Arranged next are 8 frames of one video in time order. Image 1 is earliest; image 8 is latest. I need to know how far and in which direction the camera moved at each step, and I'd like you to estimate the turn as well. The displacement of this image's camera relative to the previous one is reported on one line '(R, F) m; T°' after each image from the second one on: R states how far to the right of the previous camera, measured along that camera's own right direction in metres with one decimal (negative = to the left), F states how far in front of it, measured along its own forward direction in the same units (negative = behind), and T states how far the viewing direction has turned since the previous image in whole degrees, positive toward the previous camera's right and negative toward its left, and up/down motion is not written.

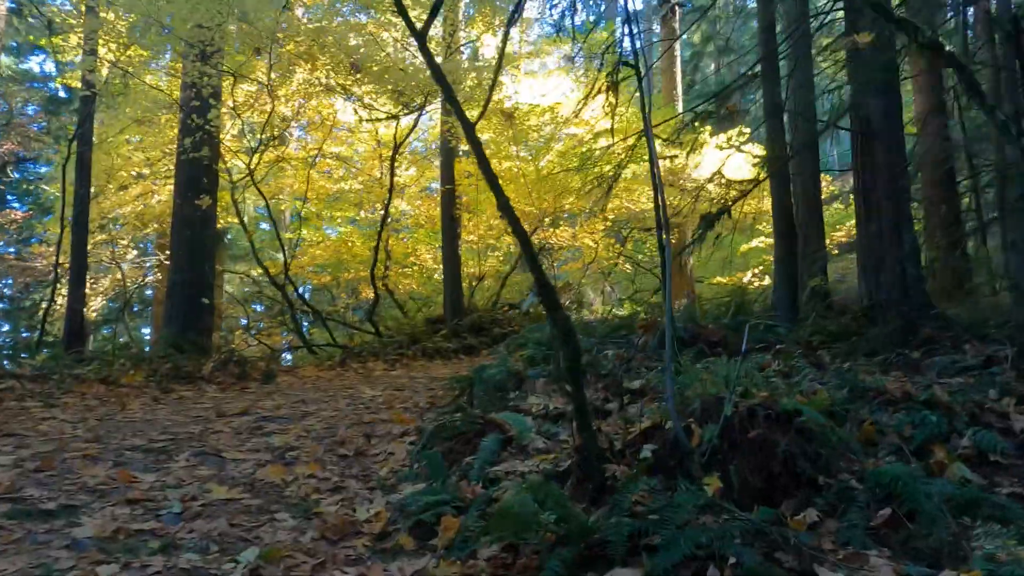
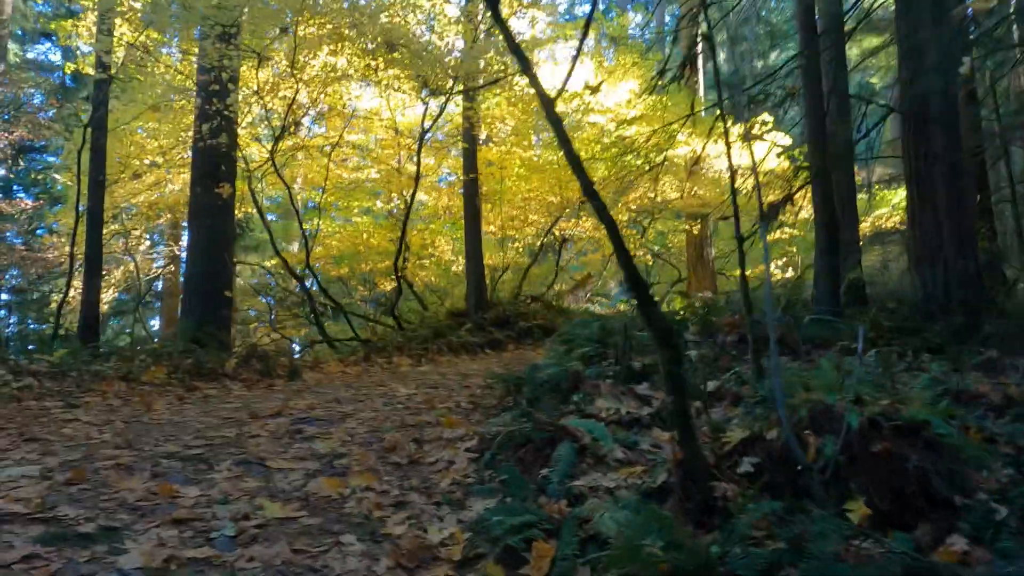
(-0.4, +0.4) m; 0°
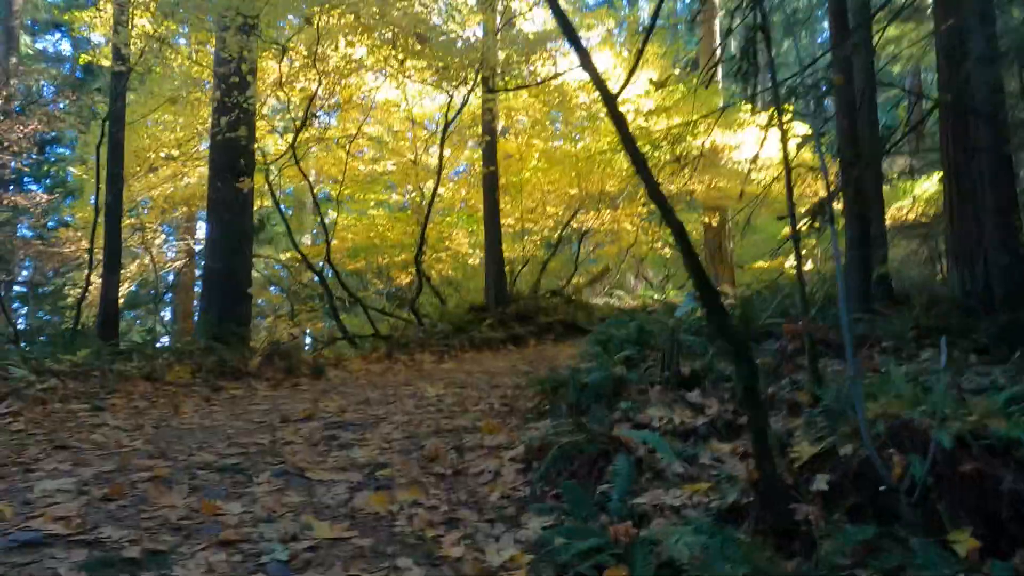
(-0.2, +0.2) m; -1°
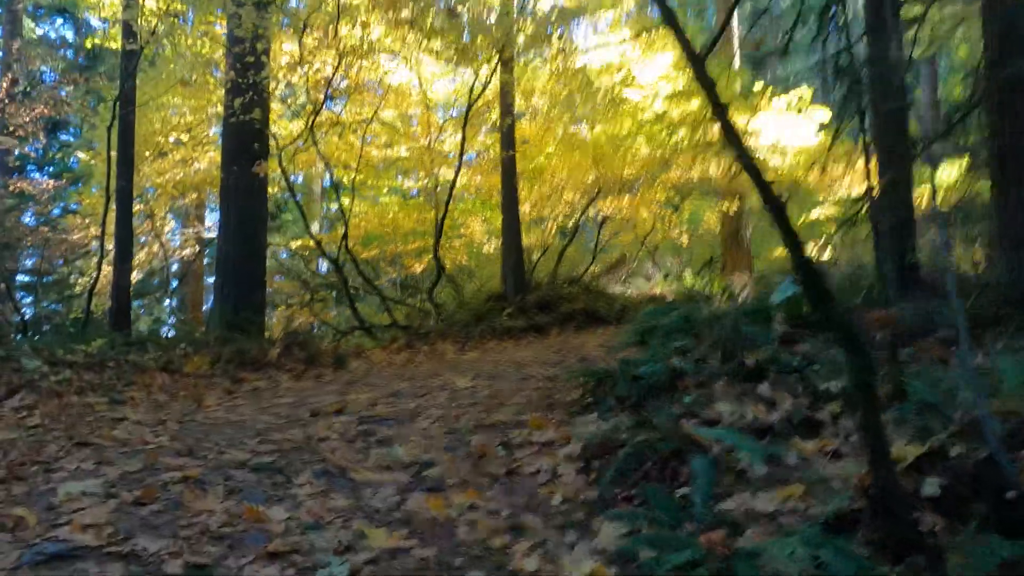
(-0.3, +0.3) m; 0°
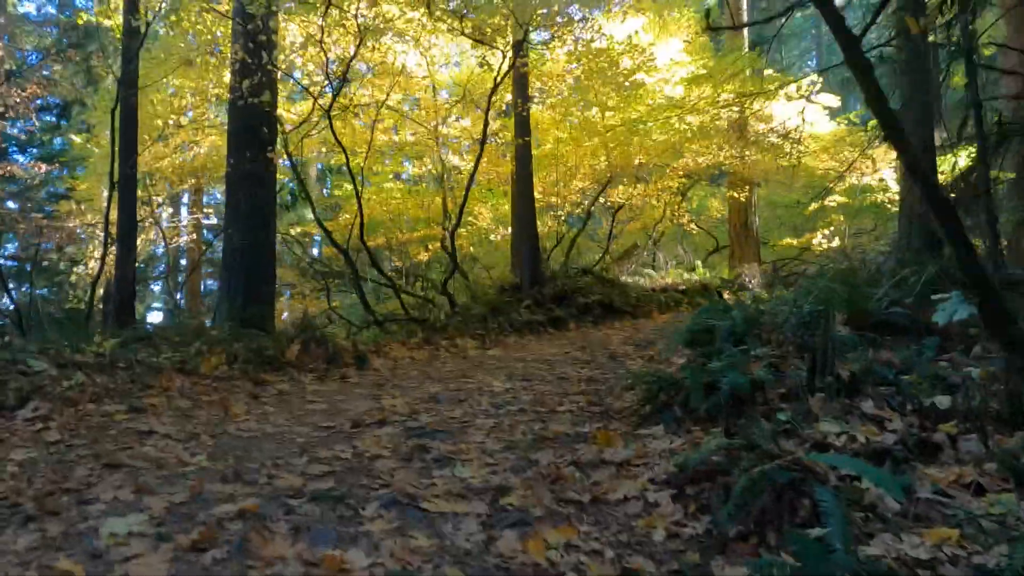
(-0.4, +0.4) m; +1°
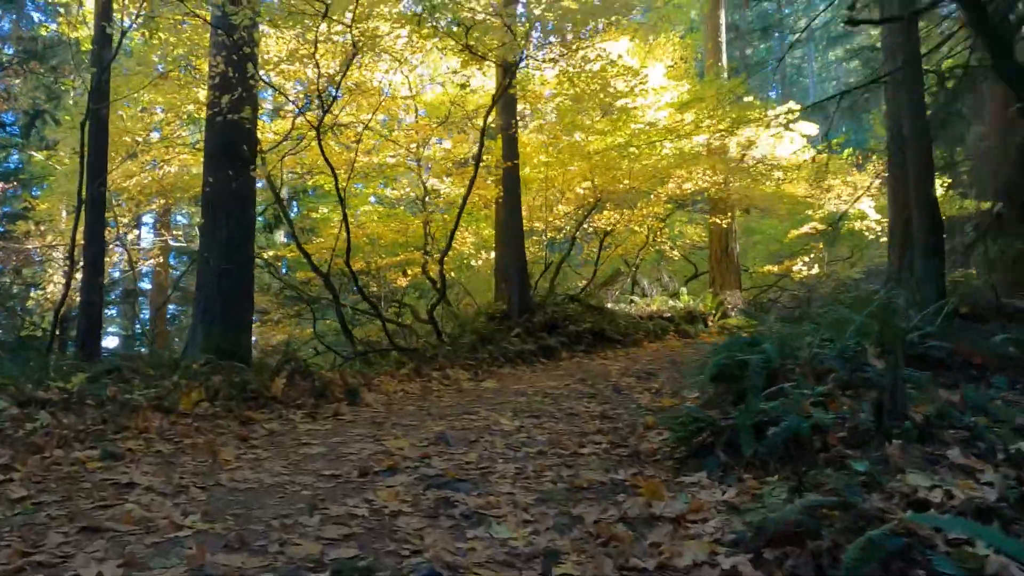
(-0.3, +0.4) m; +3°
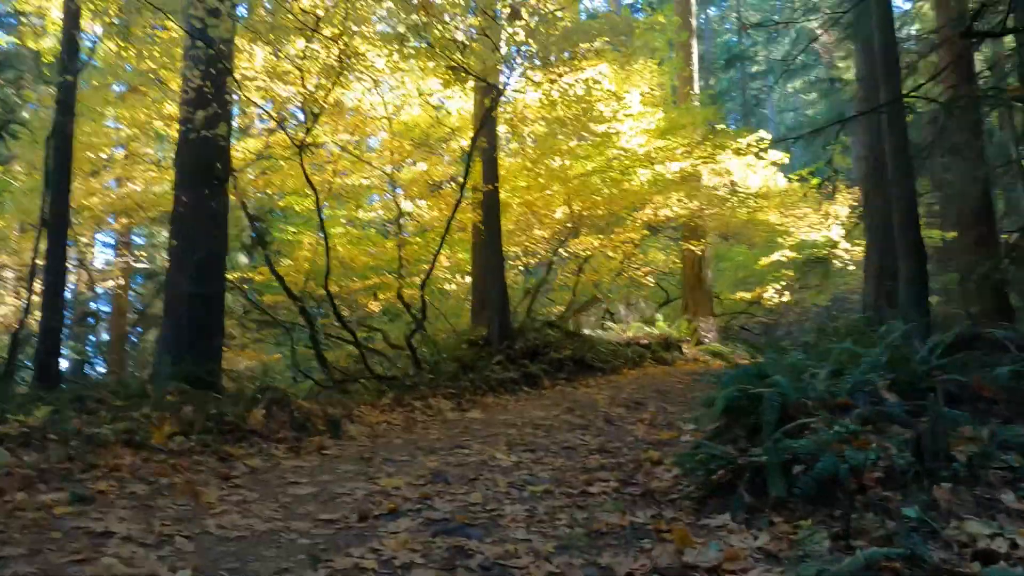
(-0.3, +0.3) m; +3°
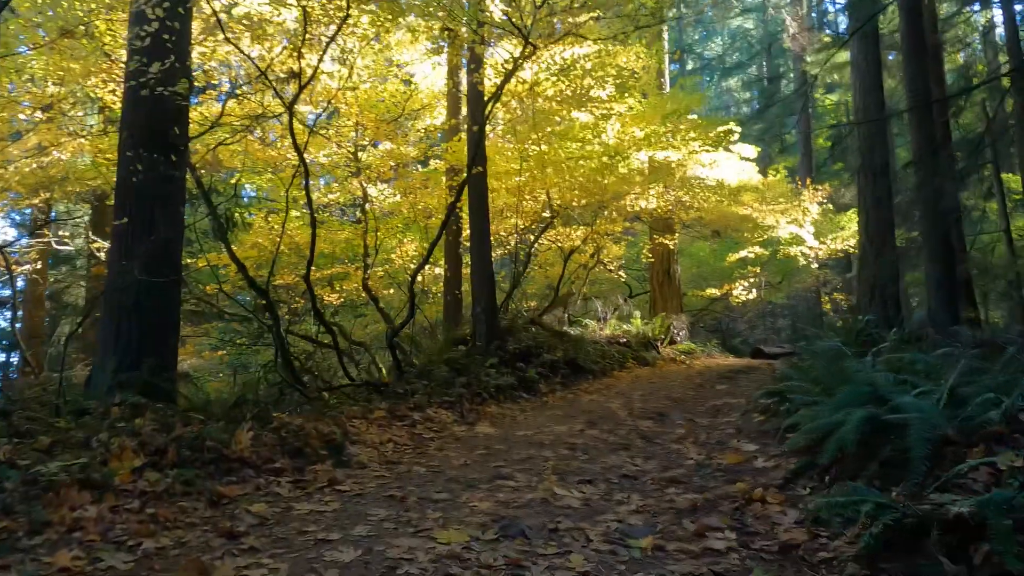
(-0.8, +1.1) m; +6°
